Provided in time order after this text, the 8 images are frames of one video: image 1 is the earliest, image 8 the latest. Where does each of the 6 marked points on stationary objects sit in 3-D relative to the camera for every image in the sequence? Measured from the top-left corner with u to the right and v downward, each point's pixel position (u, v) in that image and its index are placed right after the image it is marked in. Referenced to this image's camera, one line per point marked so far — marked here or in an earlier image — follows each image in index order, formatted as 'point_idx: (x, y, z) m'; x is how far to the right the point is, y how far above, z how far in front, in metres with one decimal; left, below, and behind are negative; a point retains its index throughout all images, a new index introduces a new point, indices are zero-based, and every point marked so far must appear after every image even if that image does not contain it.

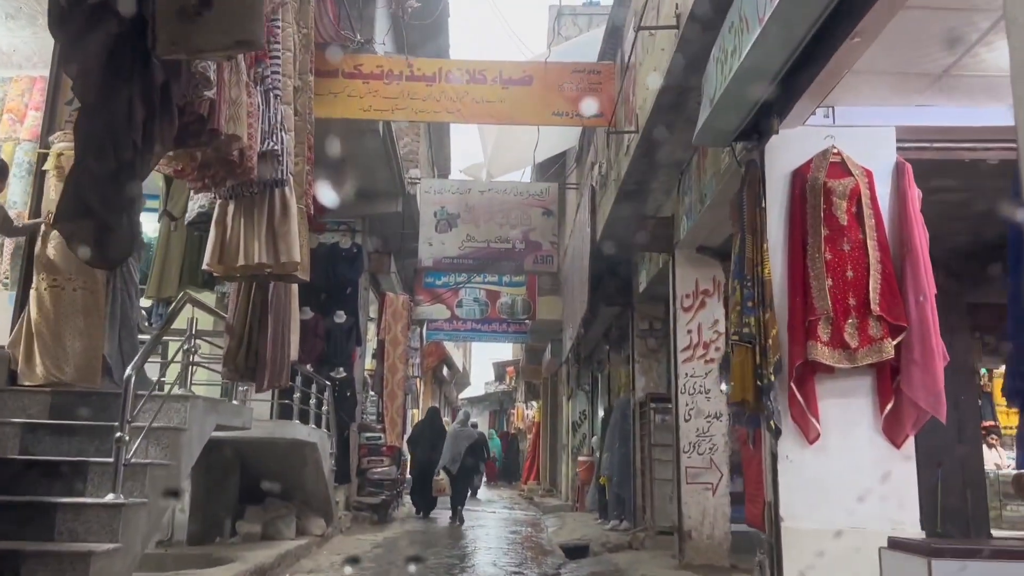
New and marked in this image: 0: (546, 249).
0: (+0.4, +0.5, +9.4) m
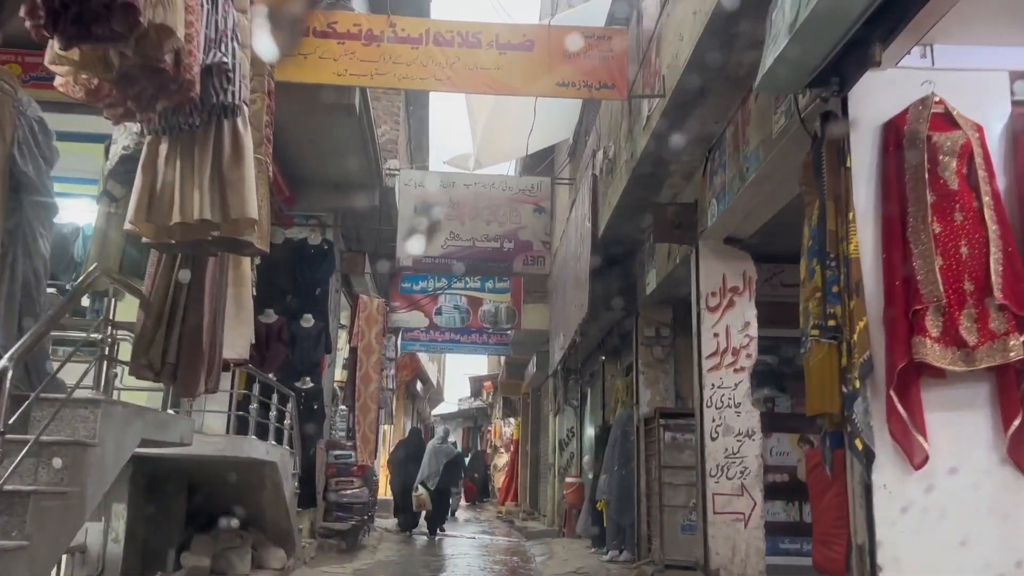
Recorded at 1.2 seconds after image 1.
0: (+0.3, +0.4, +8.6) m
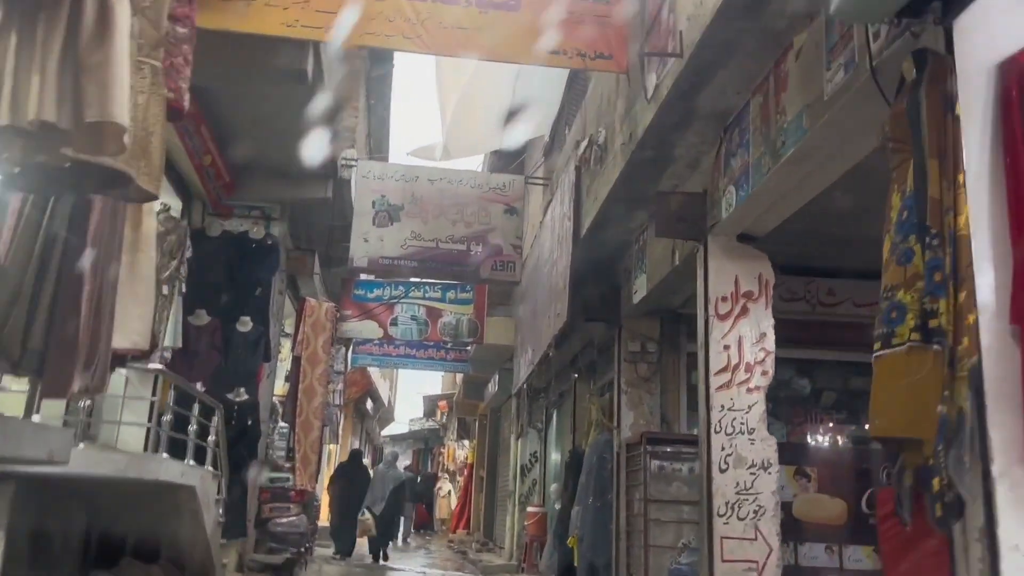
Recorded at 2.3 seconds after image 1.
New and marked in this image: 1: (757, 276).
0: (-0.1, +0.3, +7.7) m
1: (+1.3, +0.1, +4.3) m
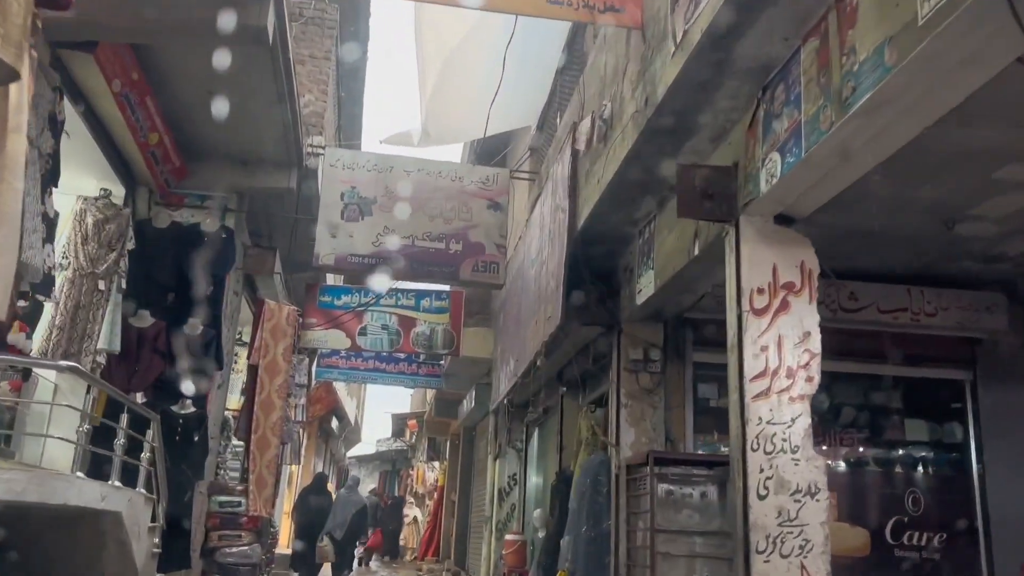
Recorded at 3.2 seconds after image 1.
0: (-0.2, +0.3, +7.0) m
1: (+1.3, +0.1, +3.6) m
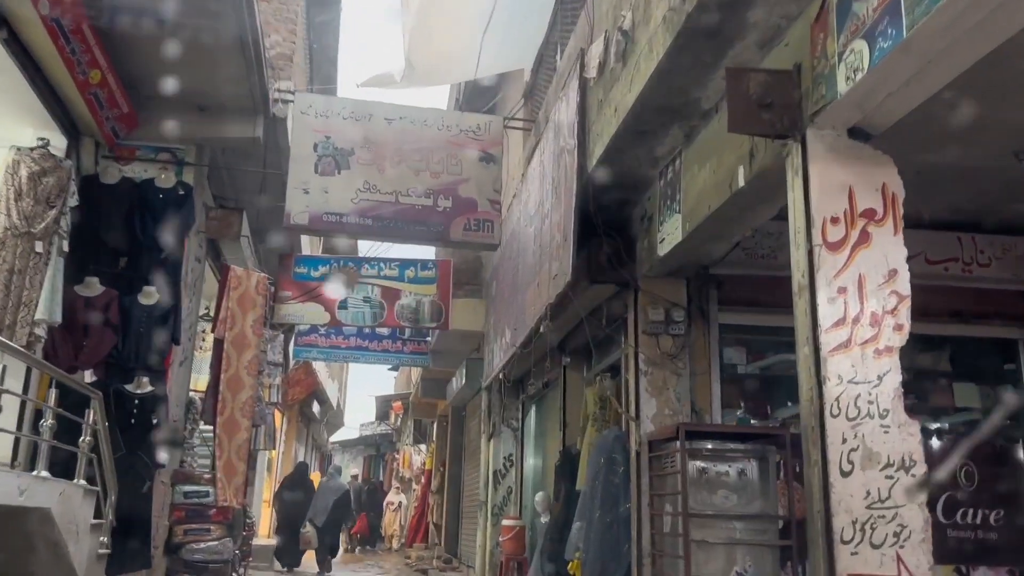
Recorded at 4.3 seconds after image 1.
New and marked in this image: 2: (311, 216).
0: (-0.2, +0.6, +6.3) m
1: (+1.4, +0.4, +2.9) m
2: (-1.5, +0.5, +6.0) m
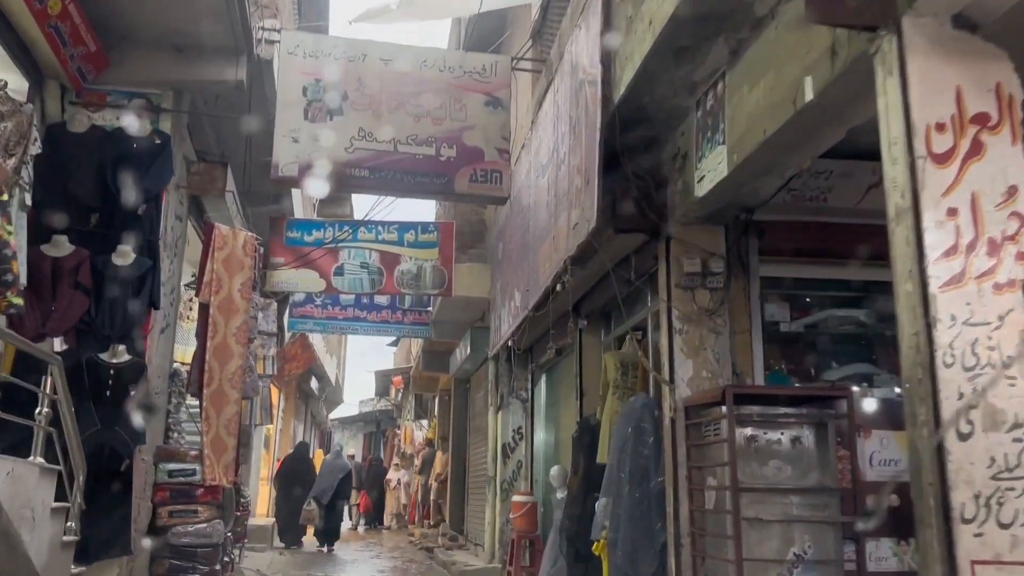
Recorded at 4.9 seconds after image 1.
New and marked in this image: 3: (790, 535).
0: (-0.2, +0.9, +5.7) m
1: (+1.4, +0.6, +2.4) m
2: (-1.4, +0.8, +5.4) m
3: (+1.2, -1.1, +3.5) m
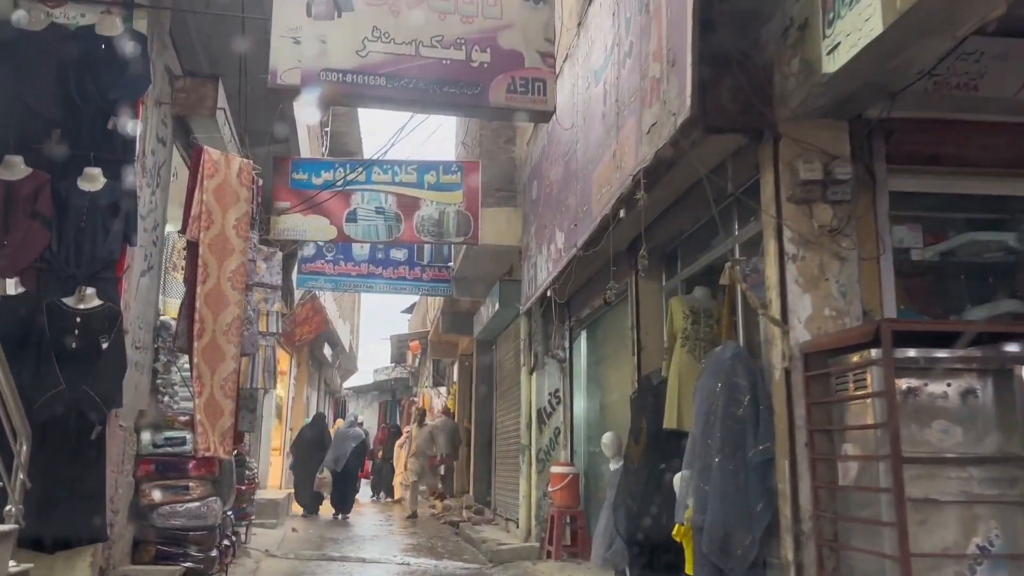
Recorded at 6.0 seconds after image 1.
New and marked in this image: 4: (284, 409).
0: (+0.1, +1.3, +4.8) m
1: (+1.7, +0.9, +1.4) m
2: (-1.2, +1.2, +4.5) m
3: (+1.5, -0.8, +2.6) m
4: (-4.1, -2.1, +14.0) m
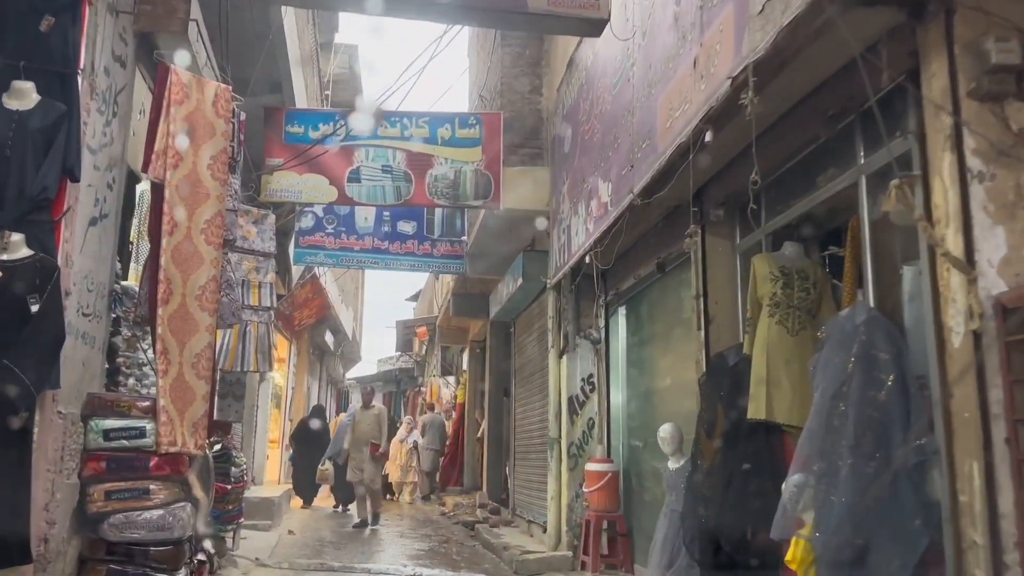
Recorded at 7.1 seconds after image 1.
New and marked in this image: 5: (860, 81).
0: (+0.3, +1.5, +3.8) m
1: (+1.9, +1.1, +0.4) m
2: (-1.0, +1.4, +3.5) m
3: (+1.7, -0.6, +1.6) m
4: (-3.9, -1.8, +13.1) m
5: (+1.2, +0.7, +2.9) m
